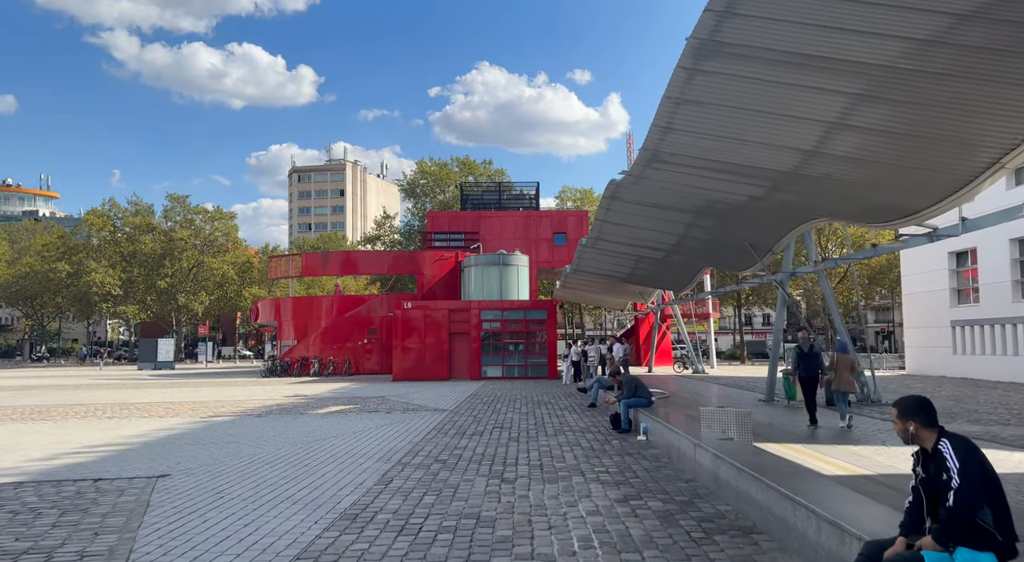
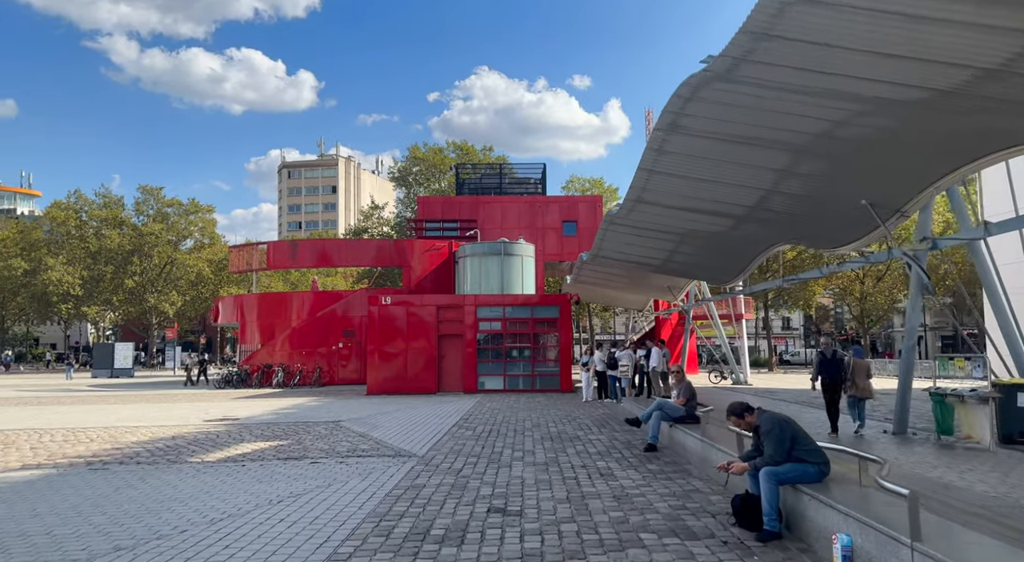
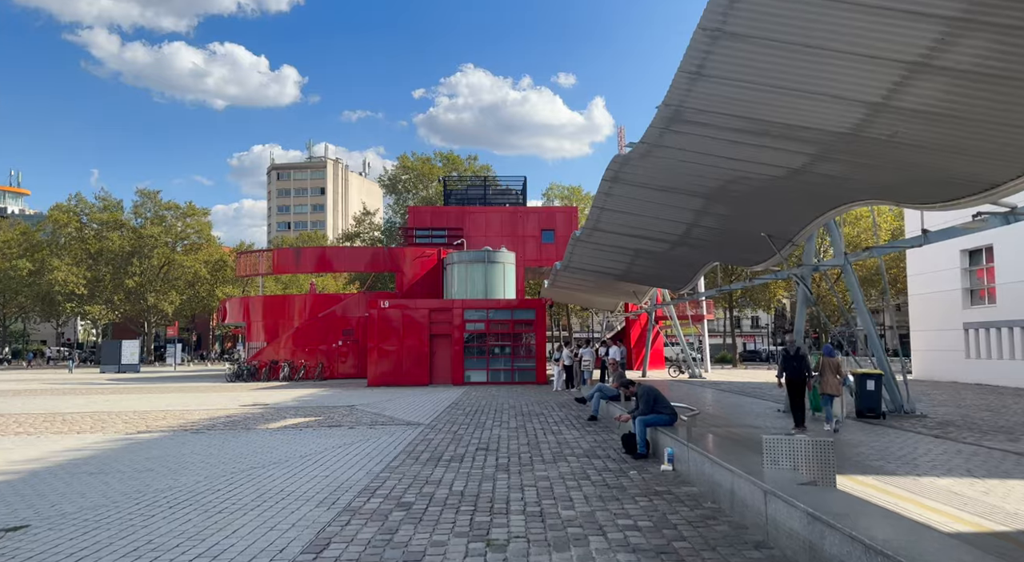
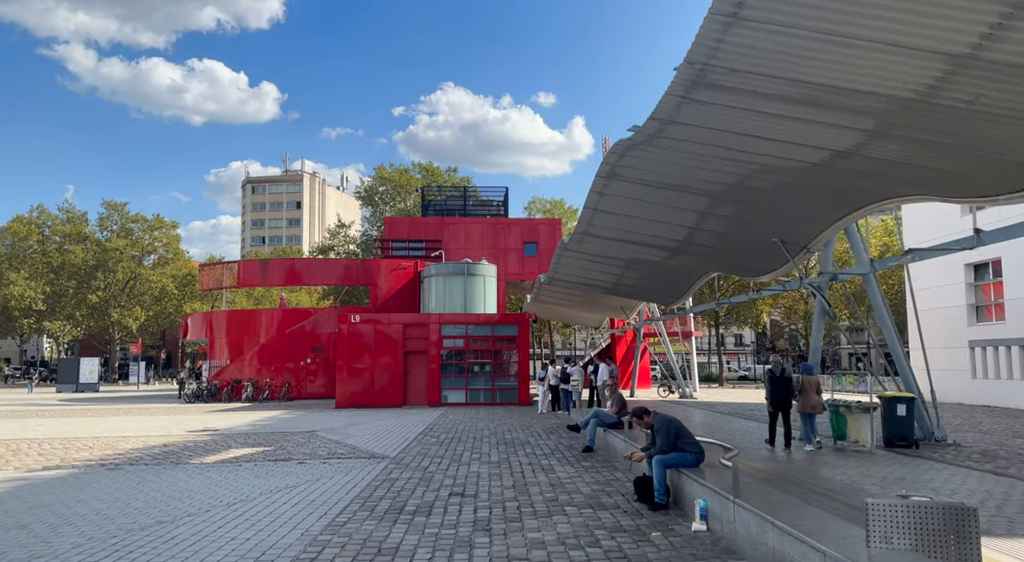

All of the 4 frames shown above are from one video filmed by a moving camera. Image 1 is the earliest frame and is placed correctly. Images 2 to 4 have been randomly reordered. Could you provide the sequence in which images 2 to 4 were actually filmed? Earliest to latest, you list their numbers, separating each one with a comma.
3, 4, 2
